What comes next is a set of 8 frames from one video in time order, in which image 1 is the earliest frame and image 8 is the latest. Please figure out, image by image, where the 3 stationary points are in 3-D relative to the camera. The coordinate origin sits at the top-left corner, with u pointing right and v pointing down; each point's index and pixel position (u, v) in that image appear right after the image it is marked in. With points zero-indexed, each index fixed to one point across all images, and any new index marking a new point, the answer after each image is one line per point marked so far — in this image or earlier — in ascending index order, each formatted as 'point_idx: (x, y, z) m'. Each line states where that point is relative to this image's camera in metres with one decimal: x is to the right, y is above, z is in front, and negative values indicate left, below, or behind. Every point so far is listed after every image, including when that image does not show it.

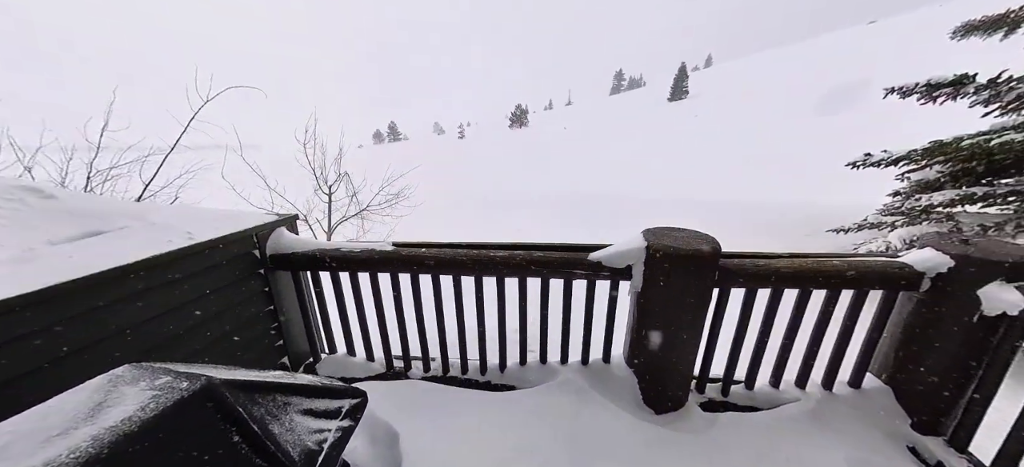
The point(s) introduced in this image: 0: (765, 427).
0: (+1.3, -1.0, +2.0) m
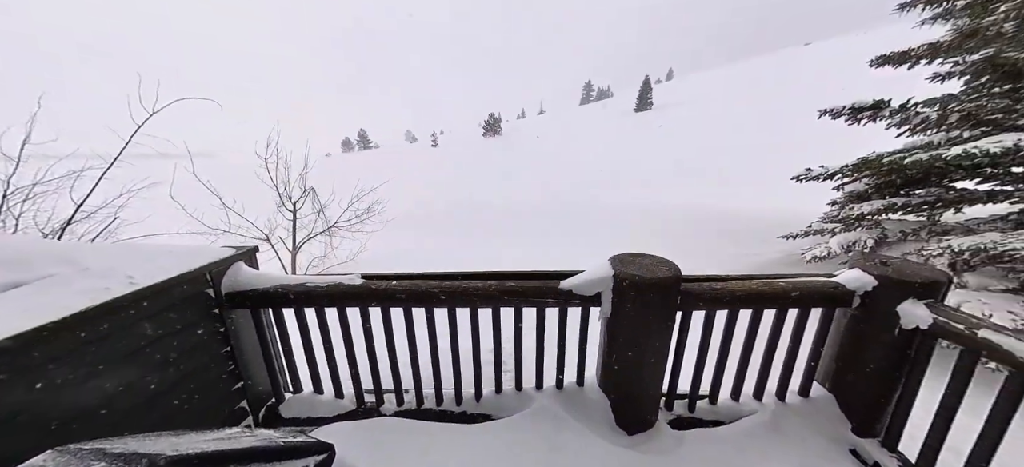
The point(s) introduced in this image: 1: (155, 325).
0: (+1.2, -1.2, +2.1) m
1: (-1.9, -0.5, +2.1) m
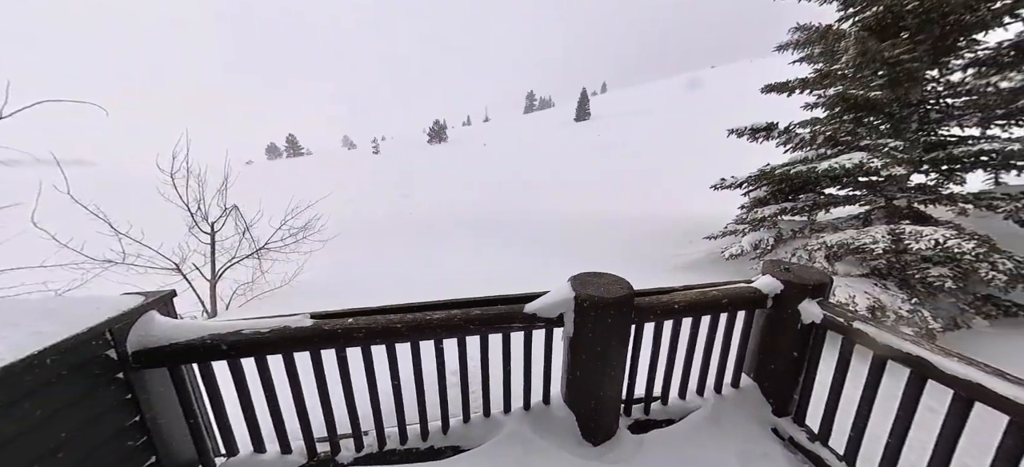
0: (+1.0, -1.3, +2.4) m
1: (-2.0, -0.8, +1.7) m
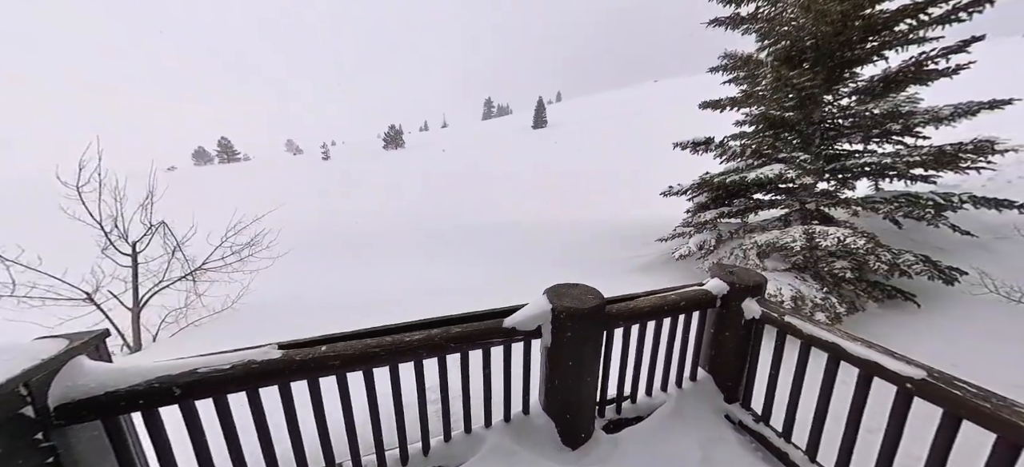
0: (+0.9, -1.3, +2.6) m
1: (-2.0, -0.9, +1.4) m
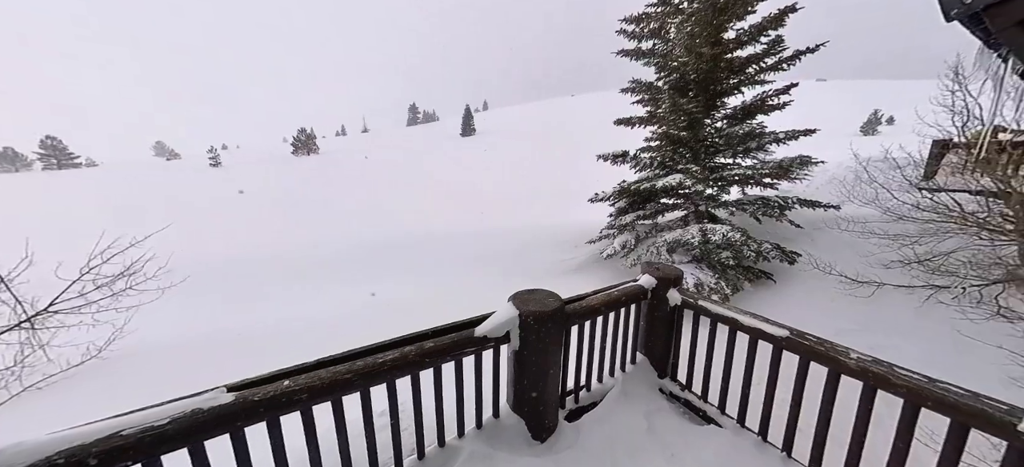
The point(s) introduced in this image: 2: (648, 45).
0: (+0.7, -1.4, +2.9) m
1: (-1.8, -1.1, +0.9) m
2: (+2.1, +2.8, +5.9) m
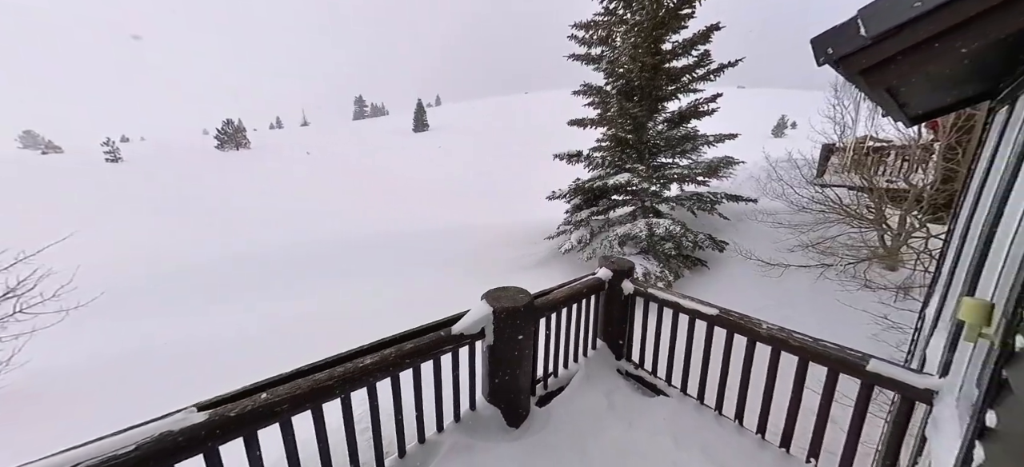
0: (+0.4, -1.4, +3.2) m
1: (-1.7, -1.2, +0.8) m
2: (+1.3, +2.9, +6.3) m
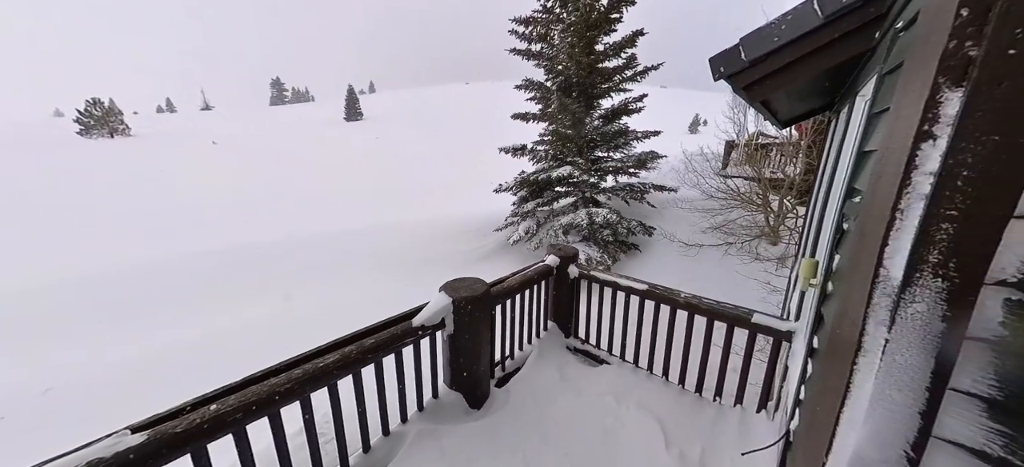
0: (+0.1, -1.3, +3.4) m
1: (-1.6, -1.2, +0.7) m
2: (+0.3, +3.1, +6.5) m
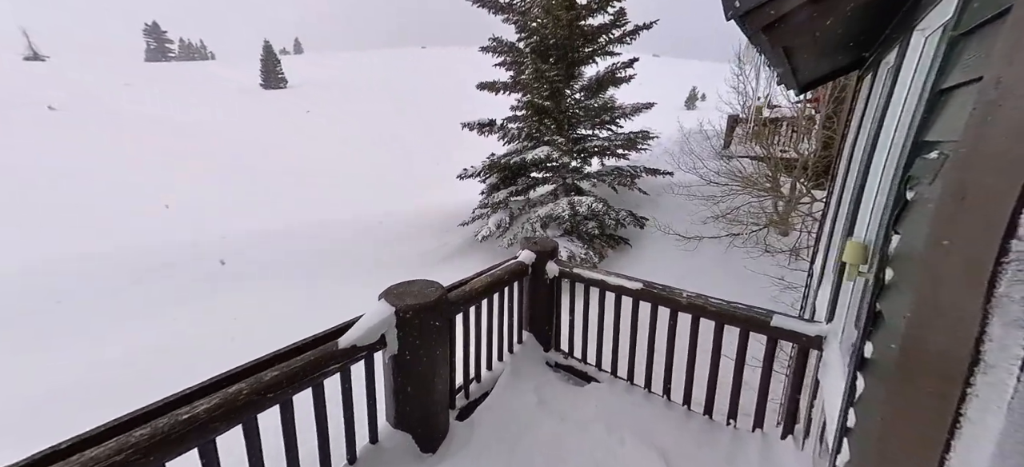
0: (-0.1, -1.2, +2.7) m
1: (-1.7, -1.2, 0.0) m
2: (-0.1, +3.2, +5.8) m
